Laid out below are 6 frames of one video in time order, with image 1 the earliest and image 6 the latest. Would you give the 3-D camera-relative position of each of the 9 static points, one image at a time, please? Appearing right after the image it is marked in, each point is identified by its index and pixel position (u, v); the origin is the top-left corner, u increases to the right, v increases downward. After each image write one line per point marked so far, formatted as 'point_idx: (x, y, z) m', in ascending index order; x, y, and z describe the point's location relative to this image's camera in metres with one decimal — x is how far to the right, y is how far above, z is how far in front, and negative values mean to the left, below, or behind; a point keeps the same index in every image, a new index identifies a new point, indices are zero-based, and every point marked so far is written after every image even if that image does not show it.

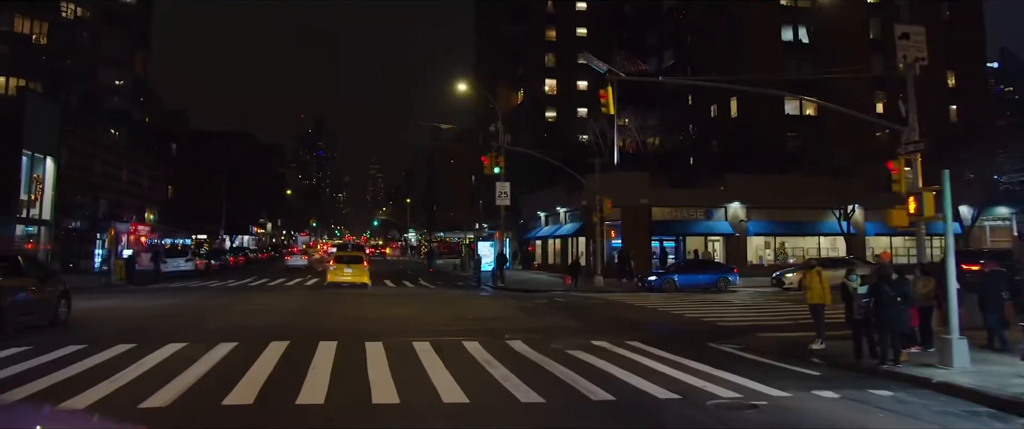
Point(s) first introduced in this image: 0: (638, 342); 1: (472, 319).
0: (+2.6, -2.6, +14.2) m
1: (-1.0, -2.7, +17.6) m
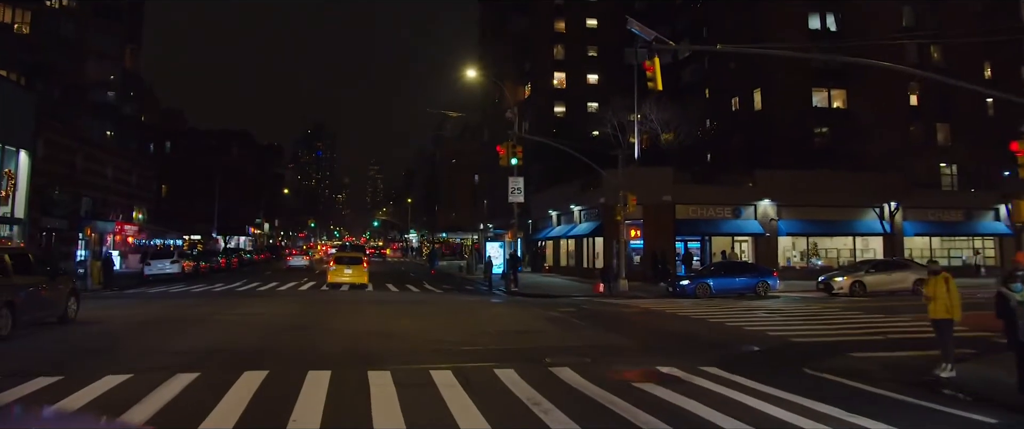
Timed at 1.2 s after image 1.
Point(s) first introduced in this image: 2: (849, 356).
0: (+3.3, -2.5, +11.2) m
1: (-0.3, -2.6, +14.6) m
2: (+6.2, -2.6, +12.8) m
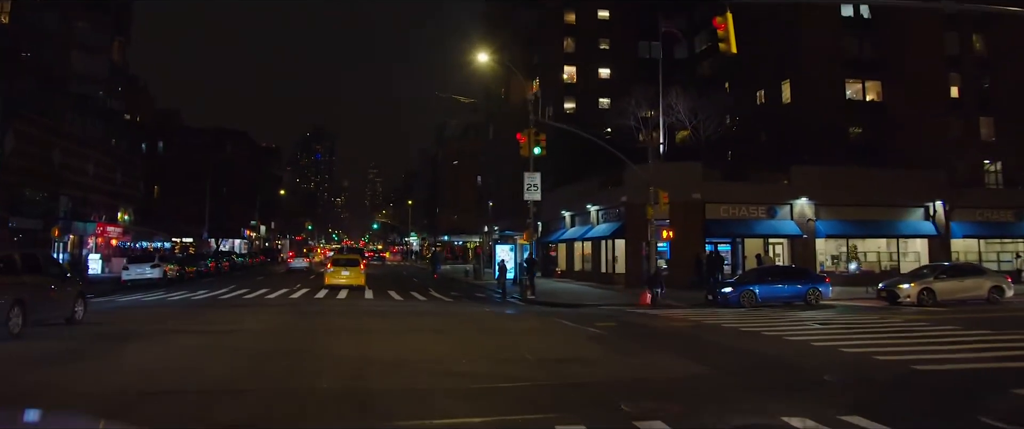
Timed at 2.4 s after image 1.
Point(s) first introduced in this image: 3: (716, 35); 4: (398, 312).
0: (+4.0, -2.3, +8.1) m
1: (+0.4, -2.4, +11.4) m
2: (+6.9, -2.5, +9.6) m
3: (+3.8, +3.3, +12.8) m
4: (-3.3, -2.8, +19.7) m
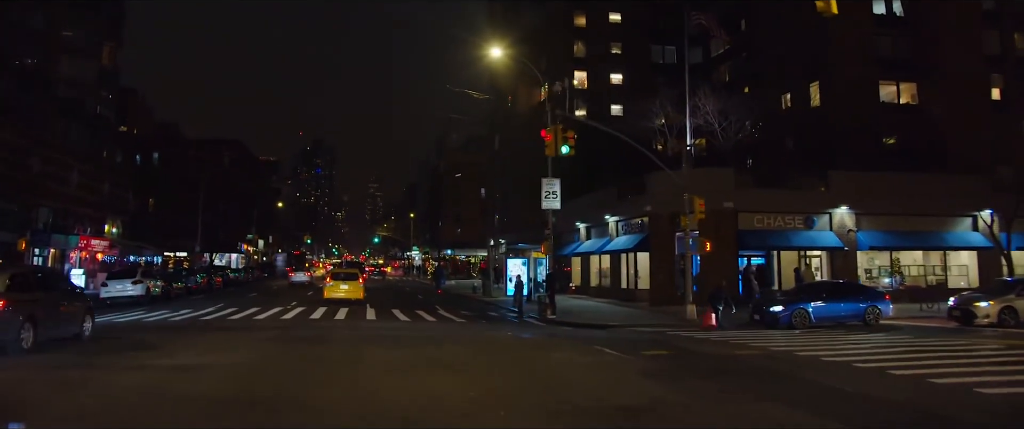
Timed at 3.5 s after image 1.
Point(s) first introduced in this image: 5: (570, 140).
0: (+4.6, -2.3, +5.3) m
1: (+1.0, -2.5, +8.6) m
2: (+7.6, -2.5, +6.8) m
3: (+4.4, +3.3, +10.1) m
4: (-2.6, -3.0, +16.9) m
5: (+1.5, +2.0, +18.6) m
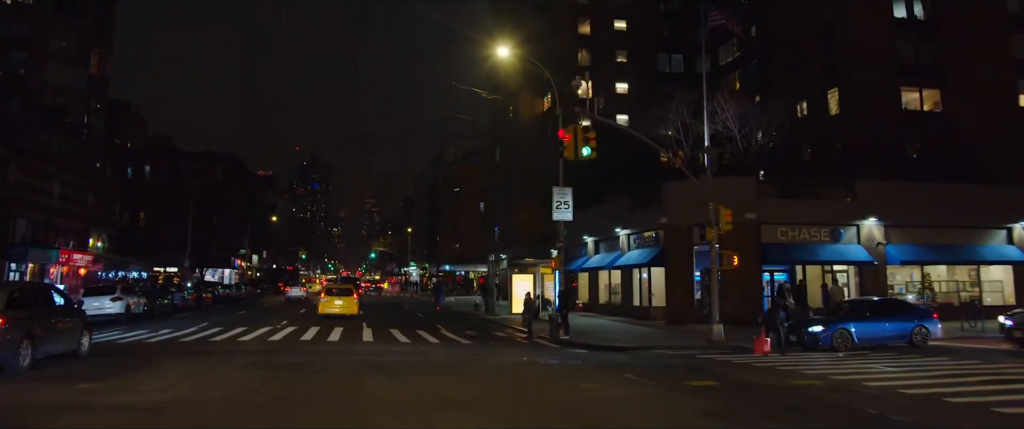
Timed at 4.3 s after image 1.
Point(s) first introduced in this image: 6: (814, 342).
0: (+5.0, -2.2, +3.3) m
1: (+1.4, -2.5, +6.6) m
2: (+8.0, -2.4, +4.8) m
3: (+4.8, +3.3, +8.2) m
4: (-2.3, -3.2, +14.8) m
5: (+1.9, +1.8, +16.7) m
6: (+8.5, -3.6, +19.6) m
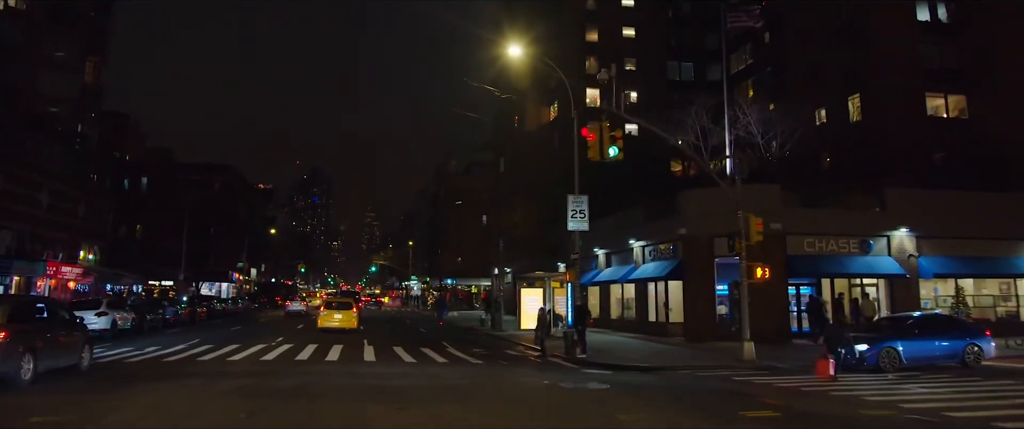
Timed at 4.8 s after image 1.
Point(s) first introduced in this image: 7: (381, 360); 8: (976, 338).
0: (+5.4, -2.1, +1.6) m
1: (+1.8, -2.4, +5.0) m
2: (+8.4, -2.3, +3.1) m
3: (+5.2, +3.3, +6.7) m
4: (-1.9, -3.3, +13.1) m
5: (+2.3, +1.6, +15.2) m
6: (+8.9, -3.8, +17.9) m
7: (-3.5, -3.9, +18.5) m
8: (+12.5, -3.3, +18.5) m
